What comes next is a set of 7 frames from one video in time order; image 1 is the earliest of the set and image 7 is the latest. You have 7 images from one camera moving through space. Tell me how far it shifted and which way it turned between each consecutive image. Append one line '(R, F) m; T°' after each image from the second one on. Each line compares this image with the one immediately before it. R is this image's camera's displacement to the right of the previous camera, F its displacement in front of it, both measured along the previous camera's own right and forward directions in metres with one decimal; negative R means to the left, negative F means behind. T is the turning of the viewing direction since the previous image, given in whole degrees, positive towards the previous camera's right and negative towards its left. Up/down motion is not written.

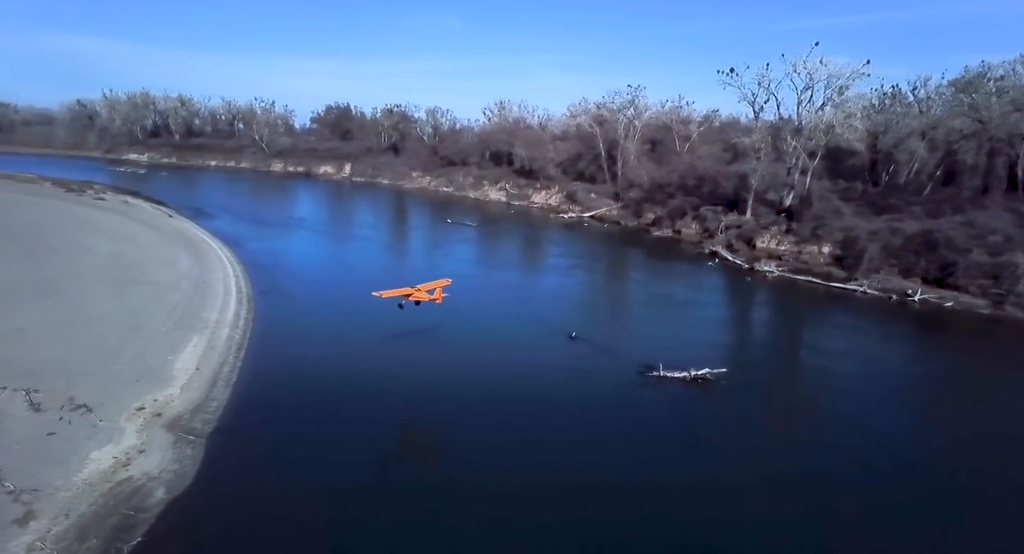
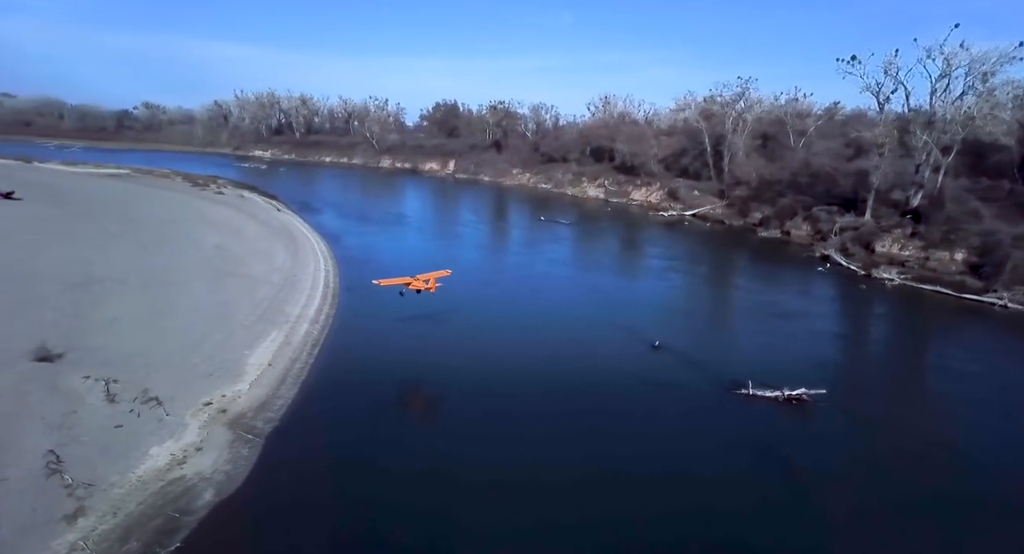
(+0.5, +0.7) m; -9°
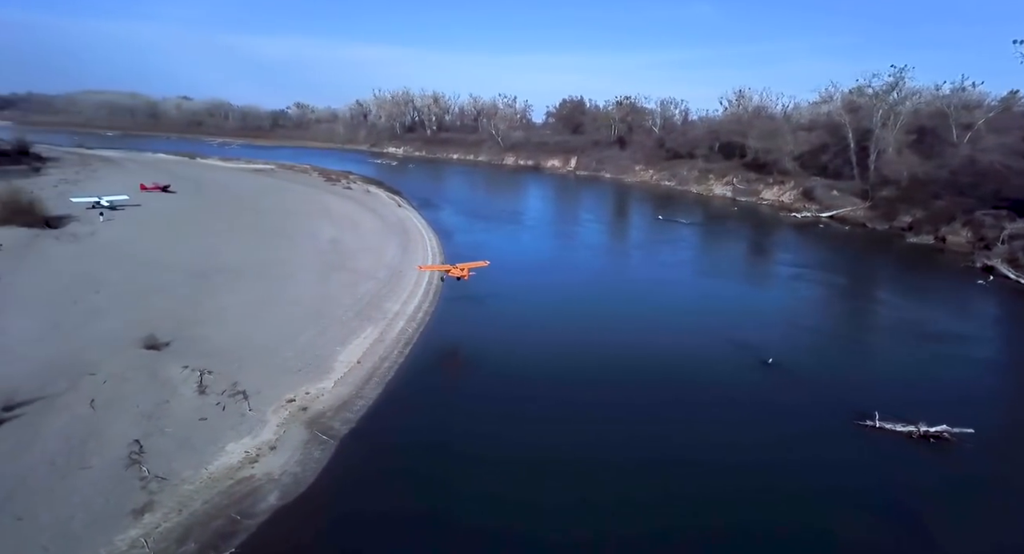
(+0.4, +0.8) m; -11°
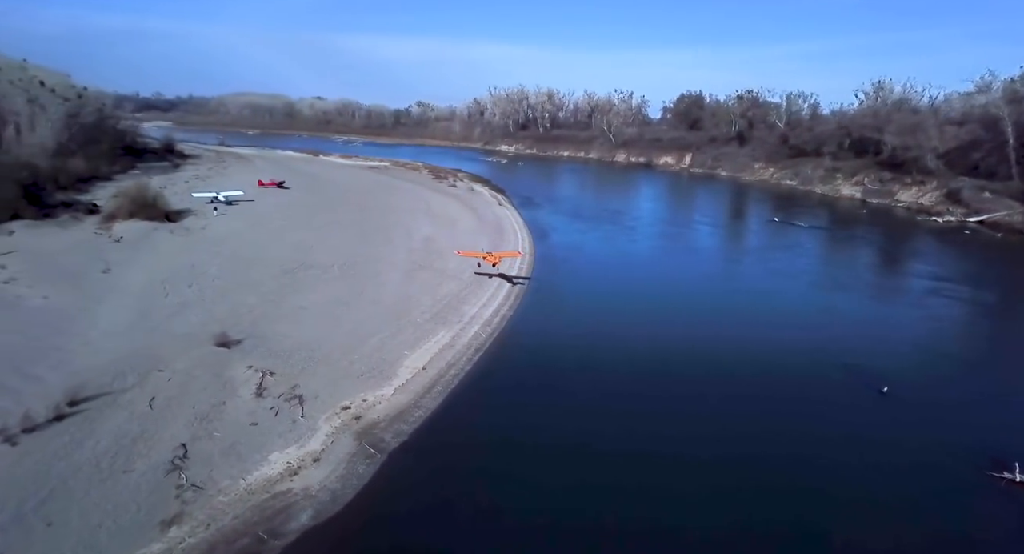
(+0.6, +0.9) m; -10°
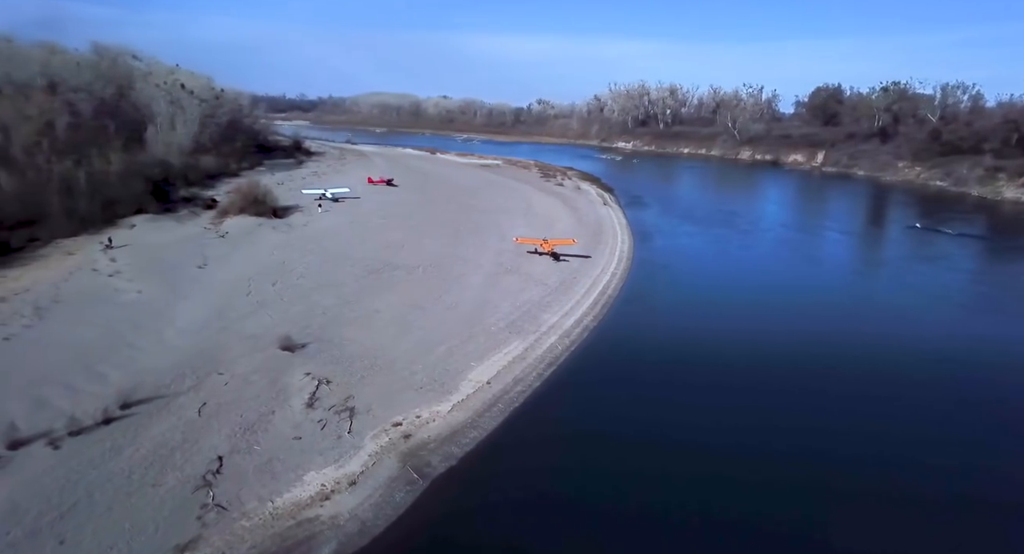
(+0.6, +1.1) m; -10°
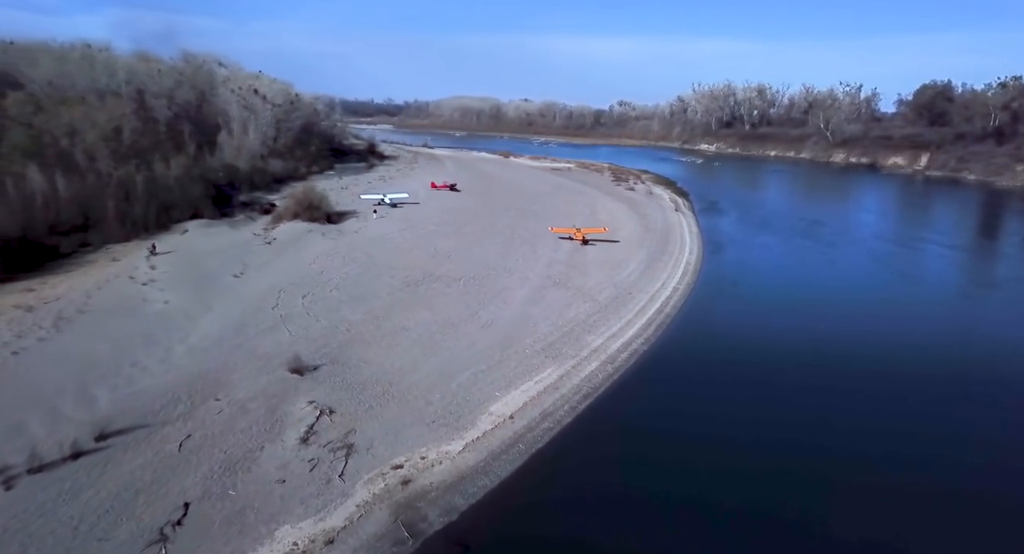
(+0.8, +1.3) m; -7°
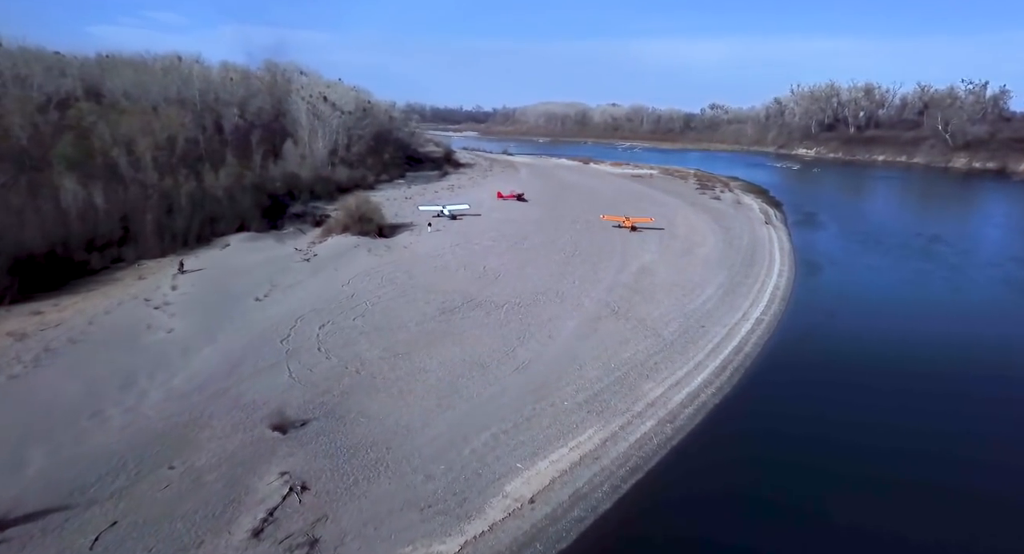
(+0.8, +2.2) m; -8°
